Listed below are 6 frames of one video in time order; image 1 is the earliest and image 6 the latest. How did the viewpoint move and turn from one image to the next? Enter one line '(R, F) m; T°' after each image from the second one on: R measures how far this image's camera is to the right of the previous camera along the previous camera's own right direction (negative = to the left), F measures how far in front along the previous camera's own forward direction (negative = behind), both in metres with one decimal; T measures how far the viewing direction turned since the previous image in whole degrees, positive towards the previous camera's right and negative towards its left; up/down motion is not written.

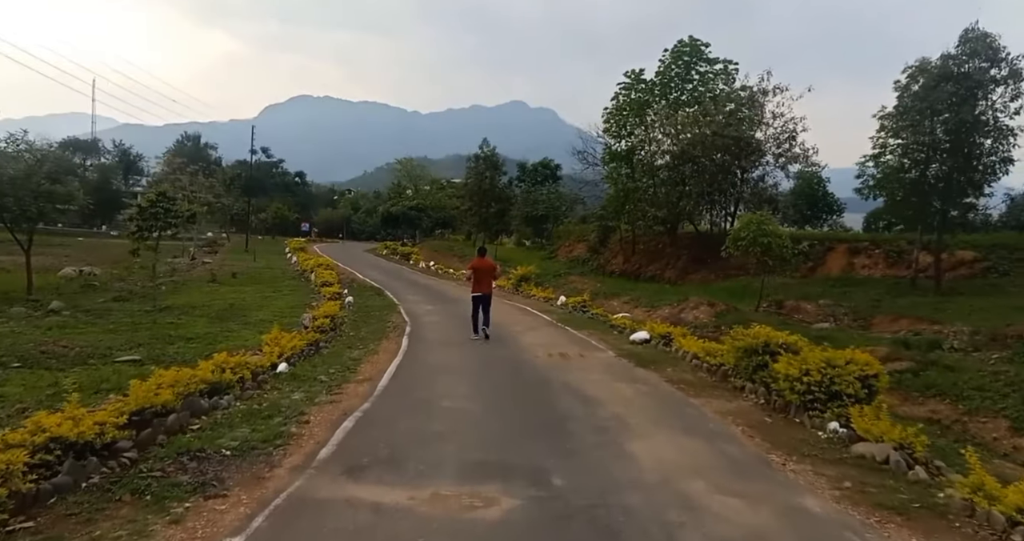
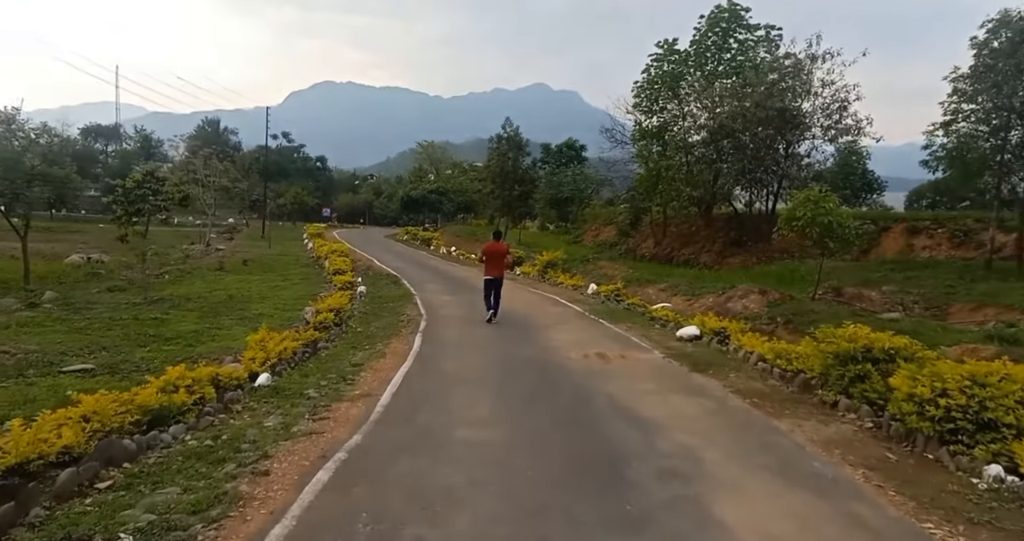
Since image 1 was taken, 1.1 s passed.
(-0.1, +1.8) m; -2°
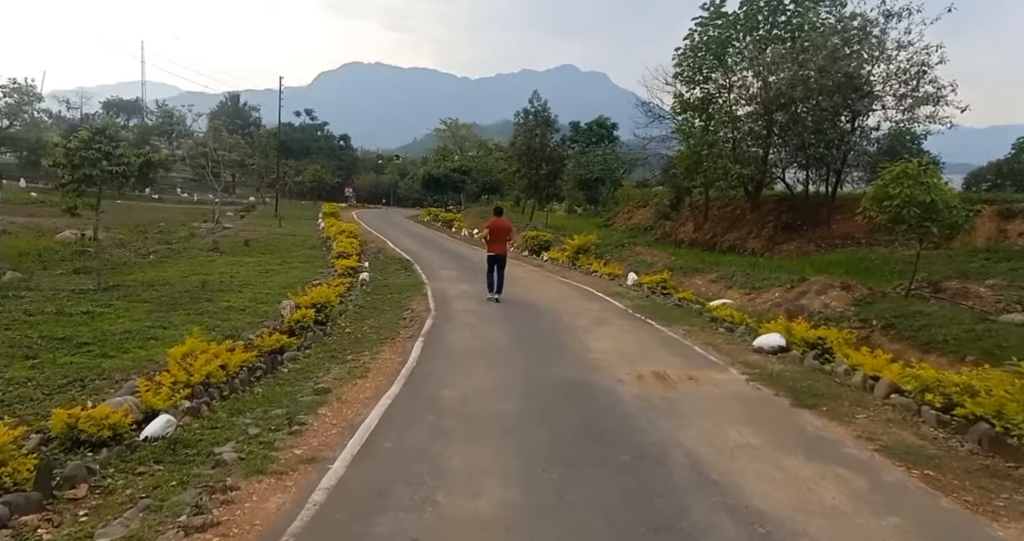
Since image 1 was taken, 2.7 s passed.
(-0.1, +2.7) m; -2°
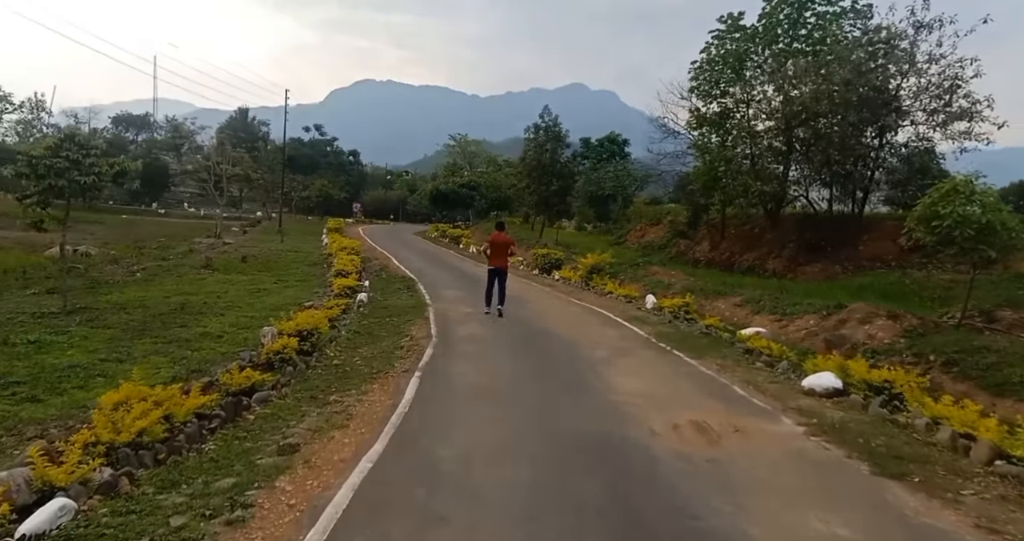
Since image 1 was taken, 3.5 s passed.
(0.0, +1.2) m; -1°
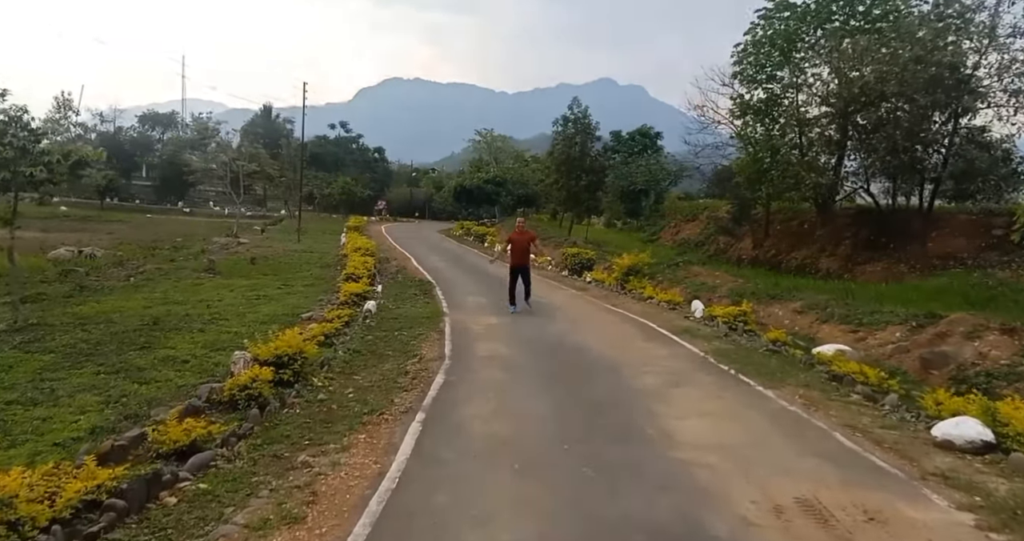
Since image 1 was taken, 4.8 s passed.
(0.0, +1.9) m; -2°
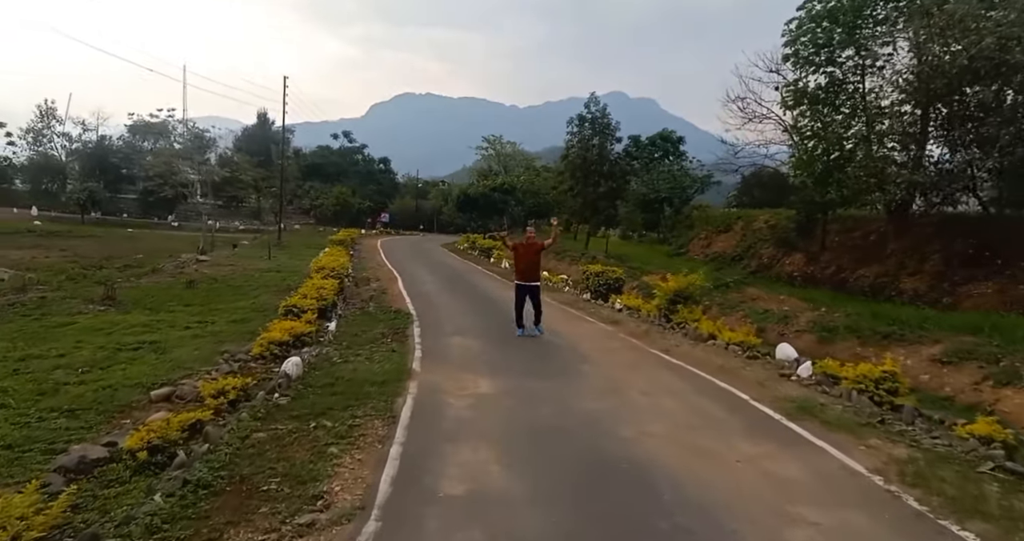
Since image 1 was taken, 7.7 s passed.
(+0.1, +5.0) m; -1°
